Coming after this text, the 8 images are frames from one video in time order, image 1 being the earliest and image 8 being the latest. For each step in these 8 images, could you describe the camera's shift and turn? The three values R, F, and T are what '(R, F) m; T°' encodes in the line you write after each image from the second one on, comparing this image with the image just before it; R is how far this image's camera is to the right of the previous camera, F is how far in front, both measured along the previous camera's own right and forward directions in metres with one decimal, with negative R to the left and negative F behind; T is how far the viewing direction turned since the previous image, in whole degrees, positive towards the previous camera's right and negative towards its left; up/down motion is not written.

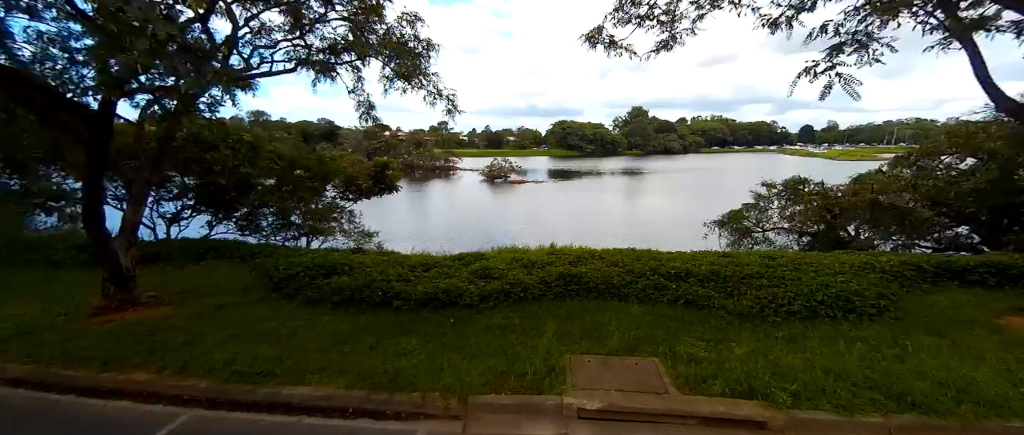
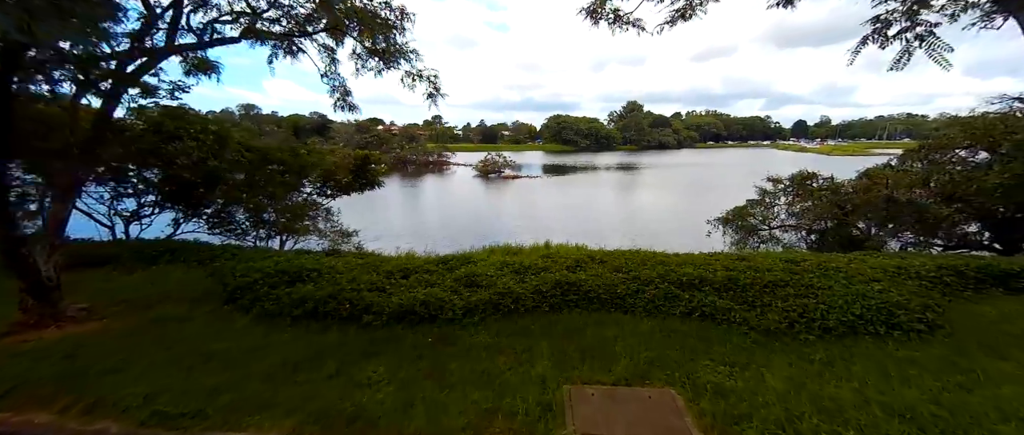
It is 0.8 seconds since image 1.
(+0.1, +0.6) m; +1°
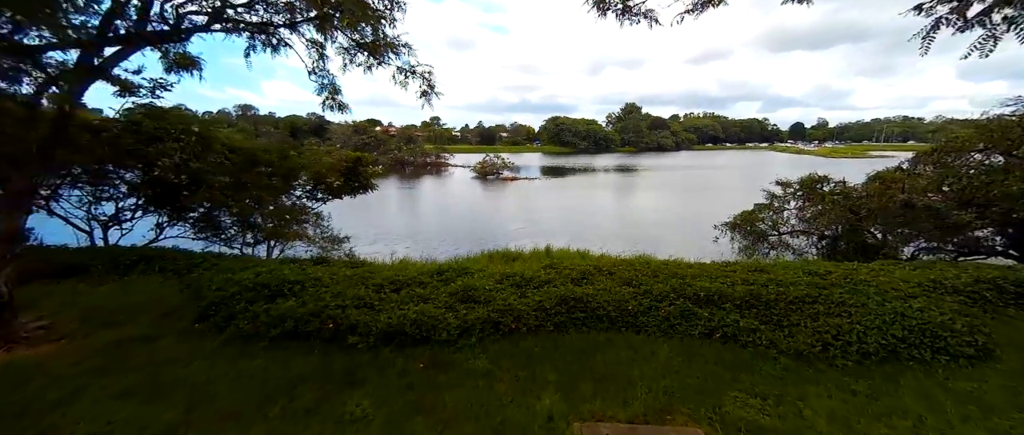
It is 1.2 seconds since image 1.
(0.0, +0.4) m; 0°
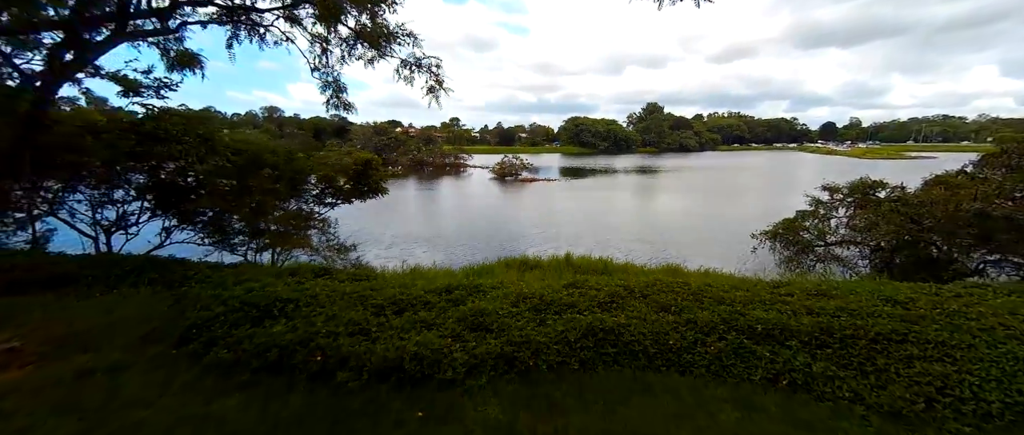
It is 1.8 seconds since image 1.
(0.0, +0.6) m; -3°
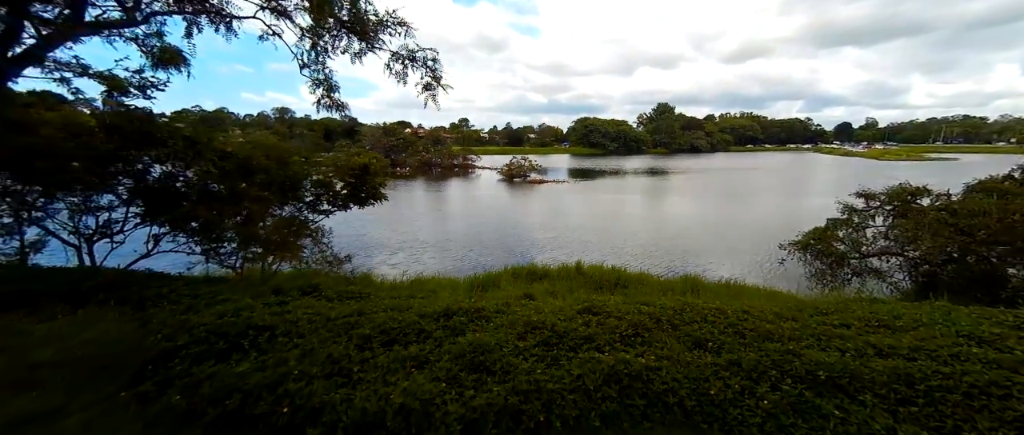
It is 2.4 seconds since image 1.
(0.0, +0.5) m; -1°
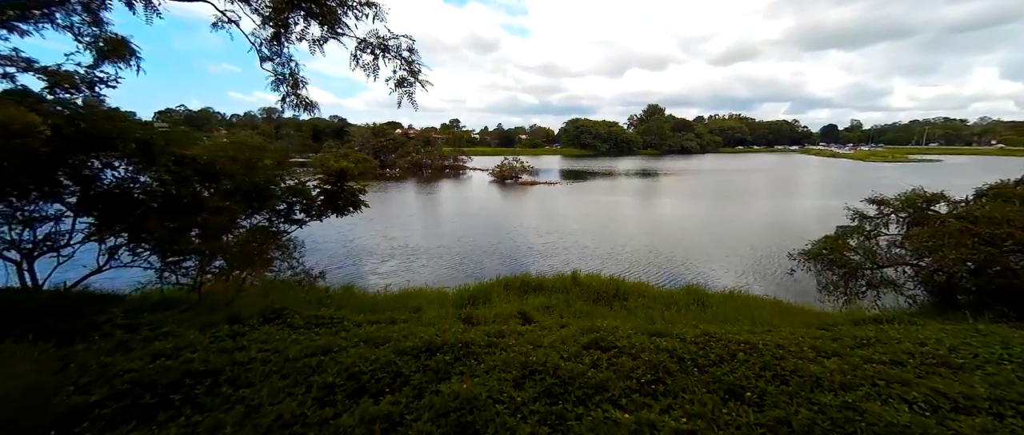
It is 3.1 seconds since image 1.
(0.0, +0.6) m; +1°
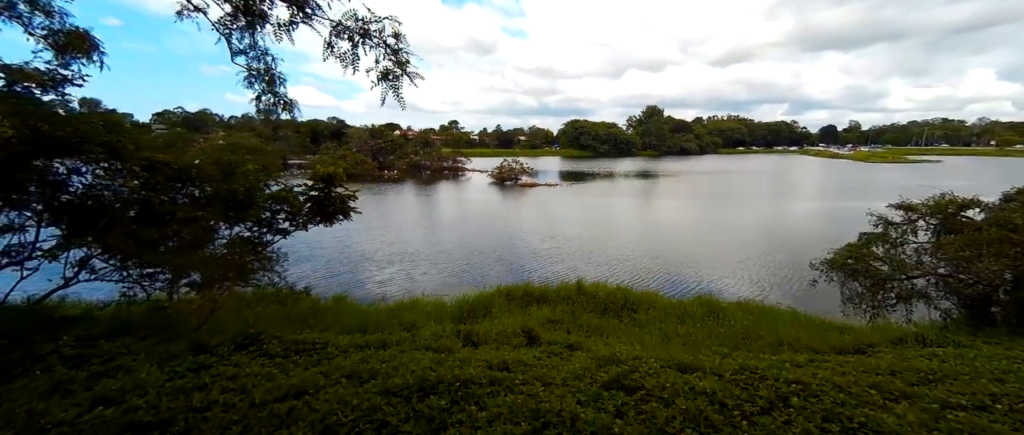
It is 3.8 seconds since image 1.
(-0.1, +0.5) m; 0°
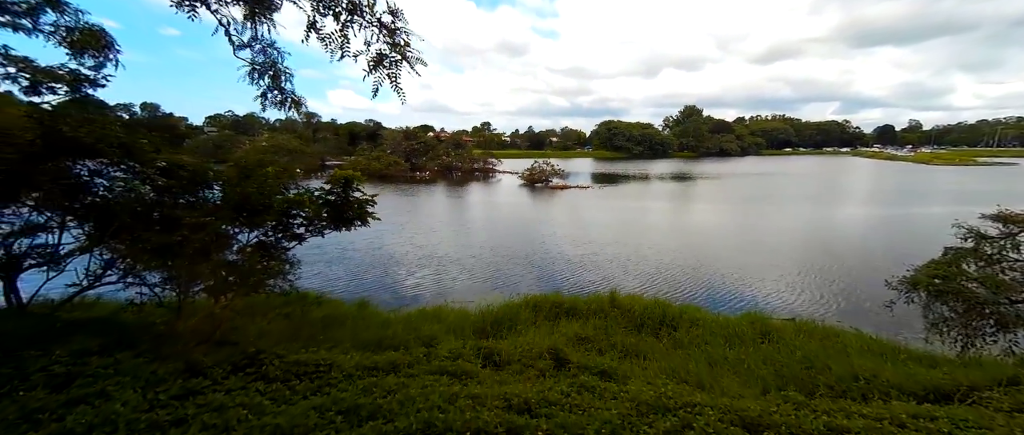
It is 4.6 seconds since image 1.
(0.0, +0.5) m; -5°
